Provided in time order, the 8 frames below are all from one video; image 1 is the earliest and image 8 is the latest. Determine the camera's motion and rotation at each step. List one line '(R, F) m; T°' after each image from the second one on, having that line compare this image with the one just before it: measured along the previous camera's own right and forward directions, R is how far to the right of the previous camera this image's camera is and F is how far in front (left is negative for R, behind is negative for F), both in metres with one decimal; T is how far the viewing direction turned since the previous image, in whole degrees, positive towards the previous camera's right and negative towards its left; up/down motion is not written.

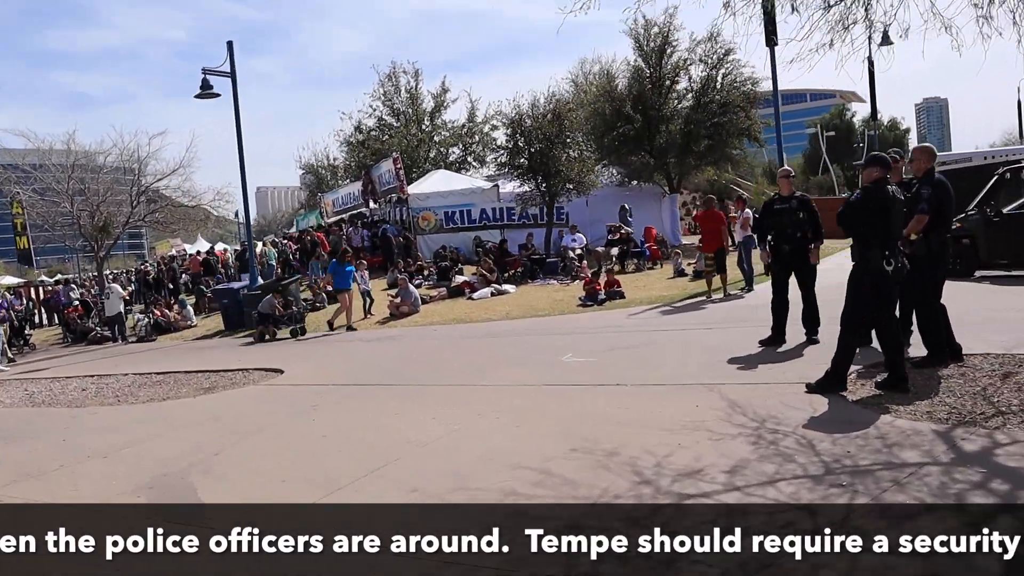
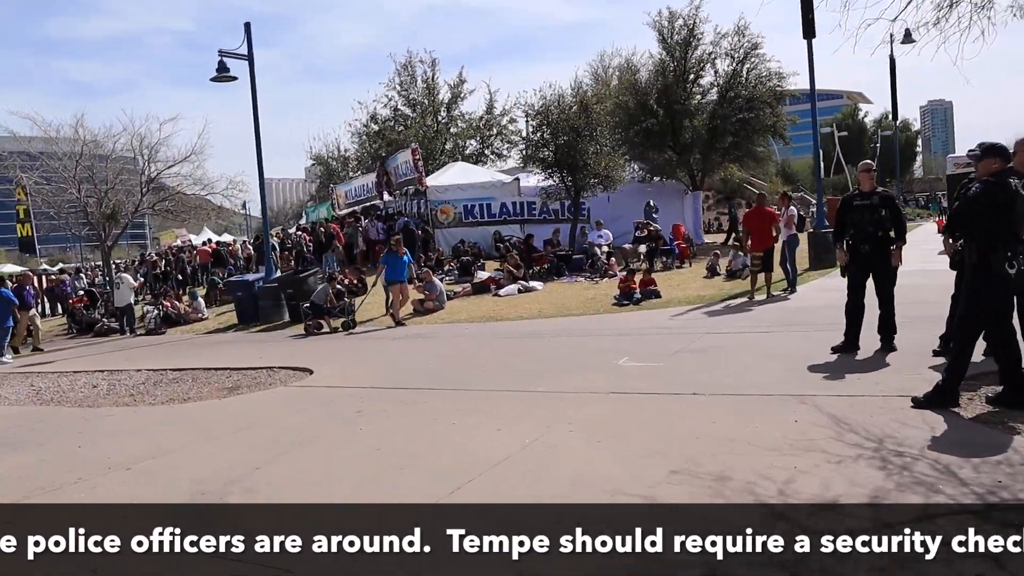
(-0.5, +0.7) m; 0°
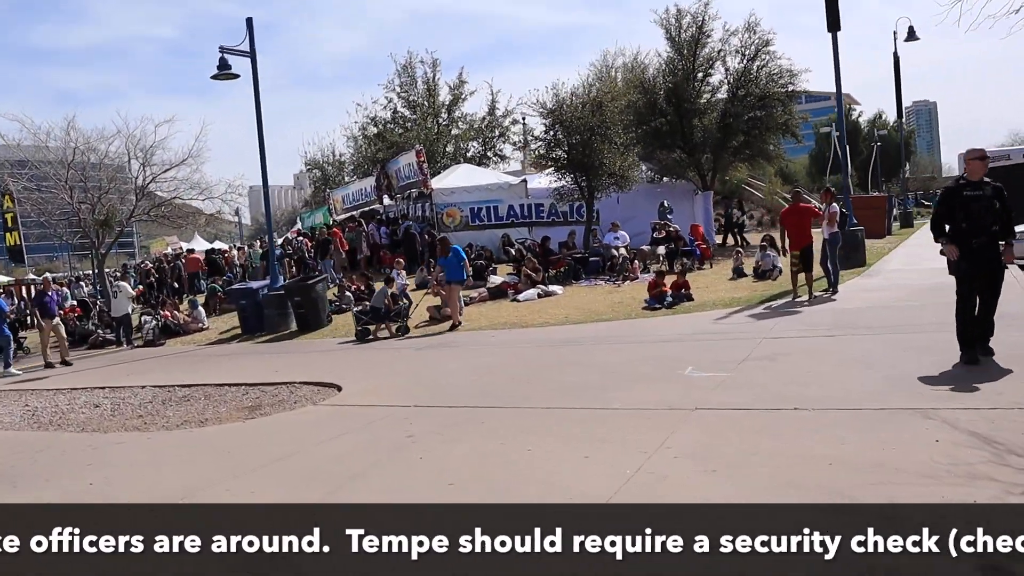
(-0.6, +0.9) m; +1°
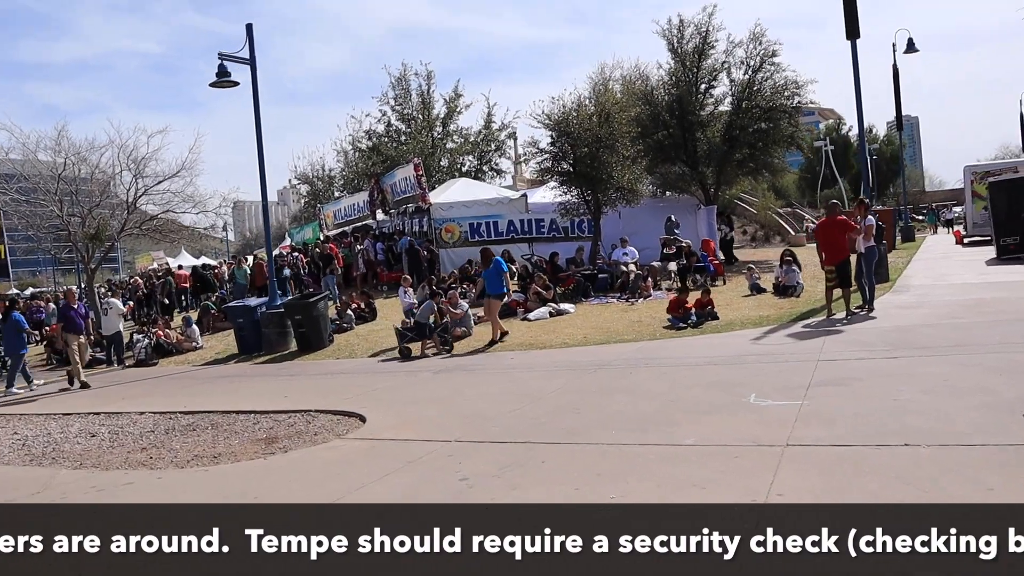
(-0.5, +0.7) m; +1°
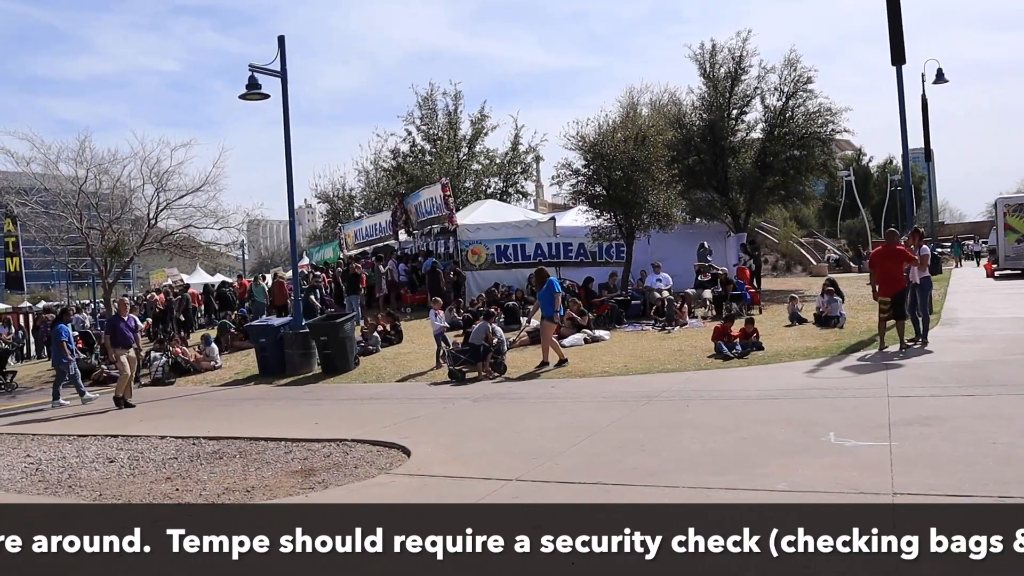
(-0.4, +0.6) m; -1°
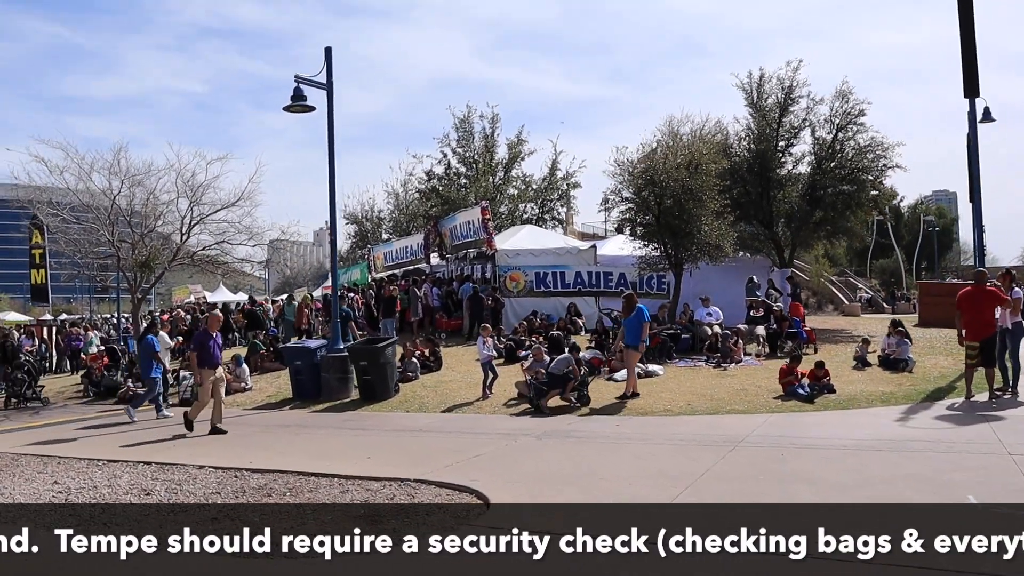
(-0.6, +0.8) m; -1°
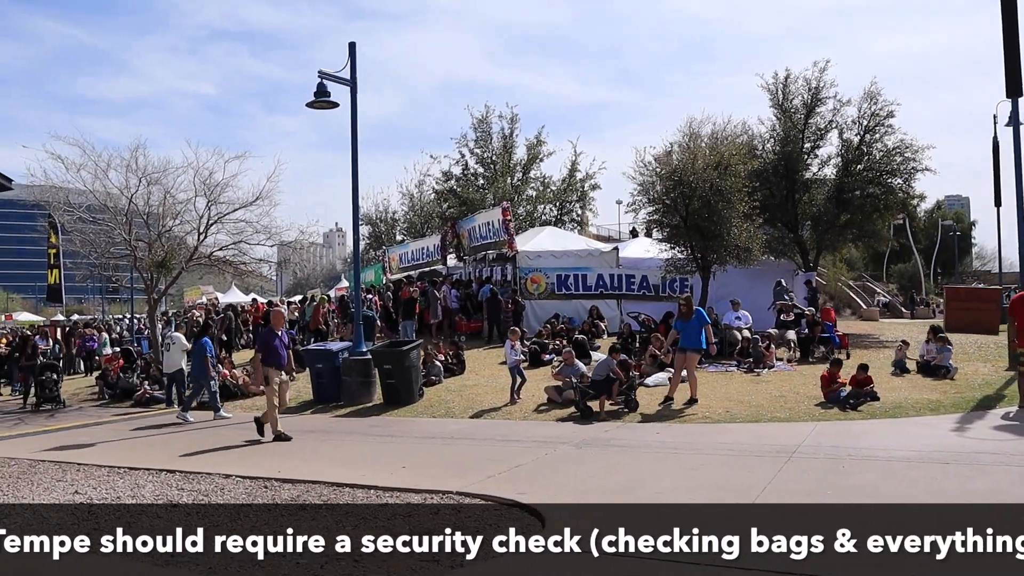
(-0.3, +0.4) m; -1°
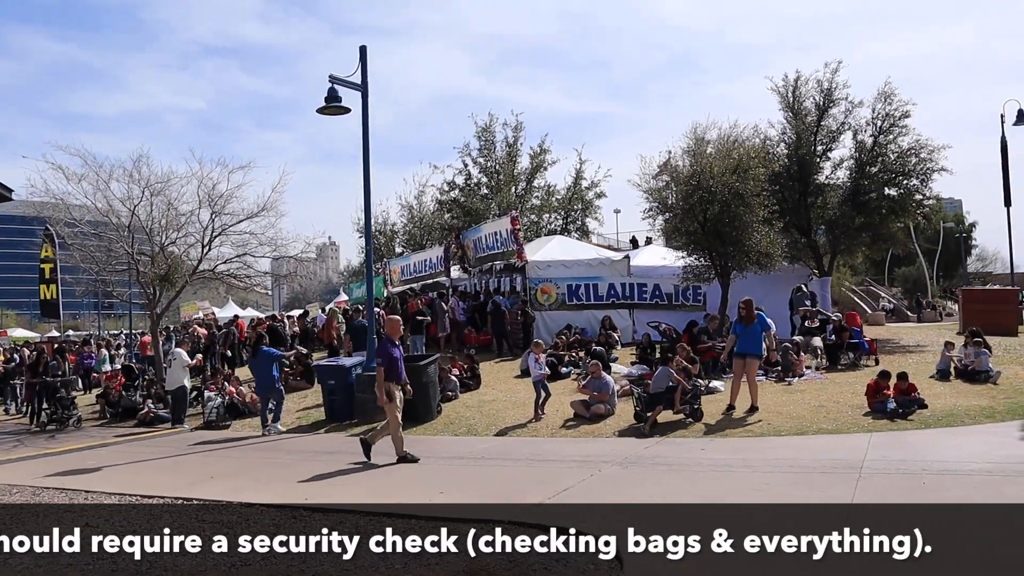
(-0.4, +0.6) m; +1°
